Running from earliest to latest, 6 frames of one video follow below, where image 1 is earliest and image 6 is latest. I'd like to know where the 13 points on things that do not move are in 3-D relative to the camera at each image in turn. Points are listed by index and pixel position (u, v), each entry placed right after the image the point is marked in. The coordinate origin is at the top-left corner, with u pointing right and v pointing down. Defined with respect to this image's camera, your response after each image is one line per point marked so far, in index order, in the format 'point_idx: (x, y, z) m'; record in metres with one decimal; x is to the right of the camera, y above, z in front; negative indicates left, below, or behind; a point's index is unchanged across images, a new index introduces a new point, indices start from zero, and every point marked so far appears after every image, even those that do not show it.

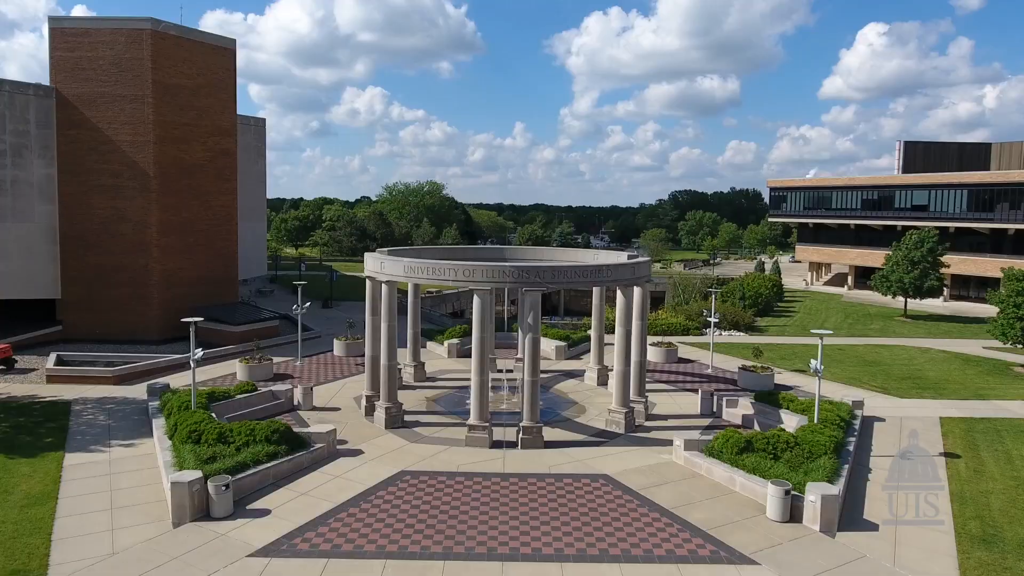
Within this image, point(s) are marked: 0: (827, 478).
0: (+10.0, -6.0, +19.3) m
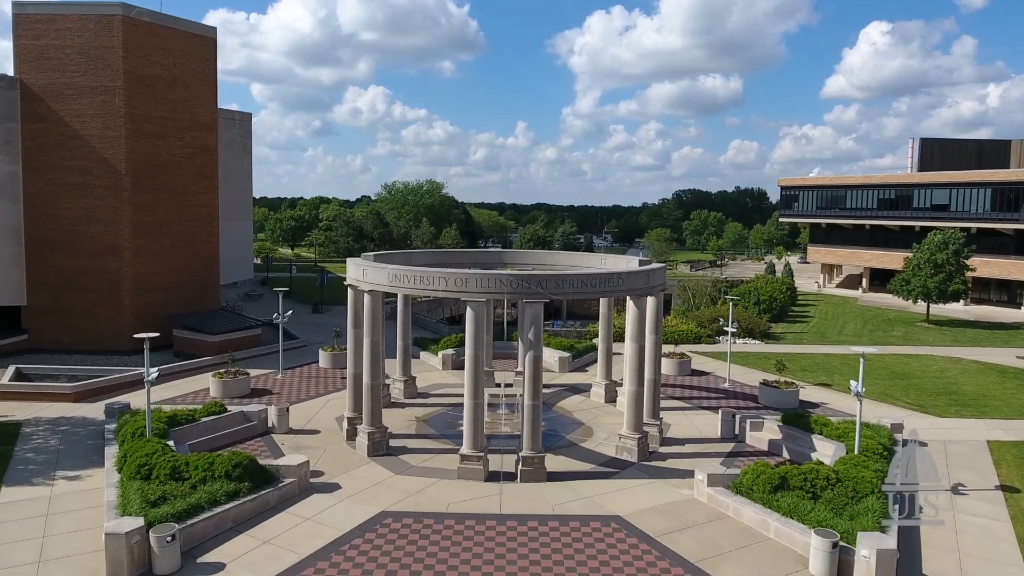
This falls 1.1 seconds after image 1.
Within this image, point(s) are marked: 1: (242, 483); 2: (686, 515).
0: (+9.9, -6.4, +16.4) m
1: (-8.1, -5.9, +18.2) m
2: (+5.3, -6.9, +18.4) m
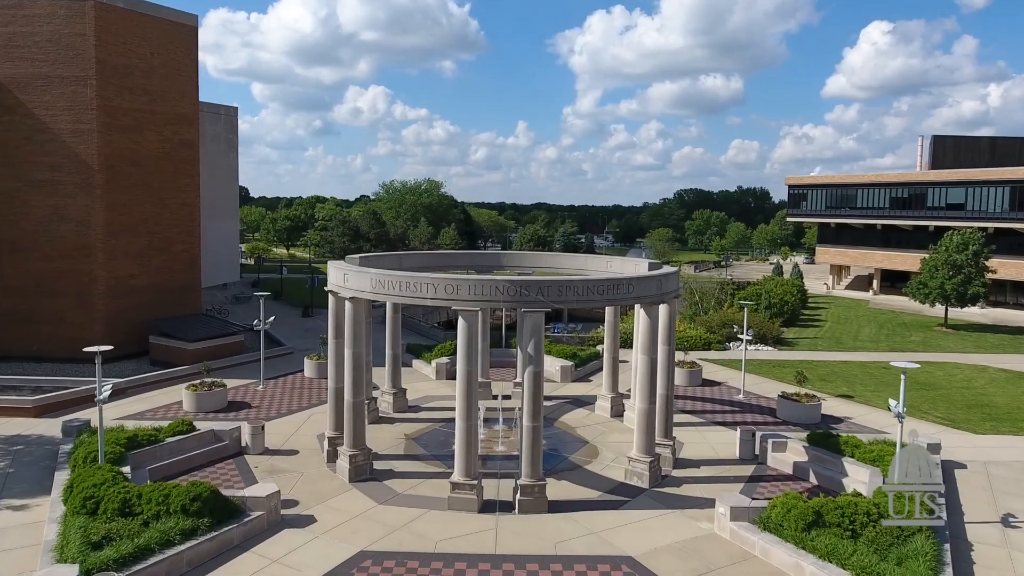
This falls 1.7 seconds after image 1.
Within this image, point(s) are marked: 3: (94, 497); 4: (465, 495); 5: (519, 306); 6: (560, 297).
0: (+9.8, -6.7, +14.2) m
1: (-8.2, -6.1, +16.0) m
2: (+5.2, -7.1, +16.1) m
3: (-11.3, -5.6, +16.4) m
4: (-1.4, -6.3, +18.4) m
5: (+0.2, -0.5, +17.8) m
6: (+1.4, -0.2, +18.0) m
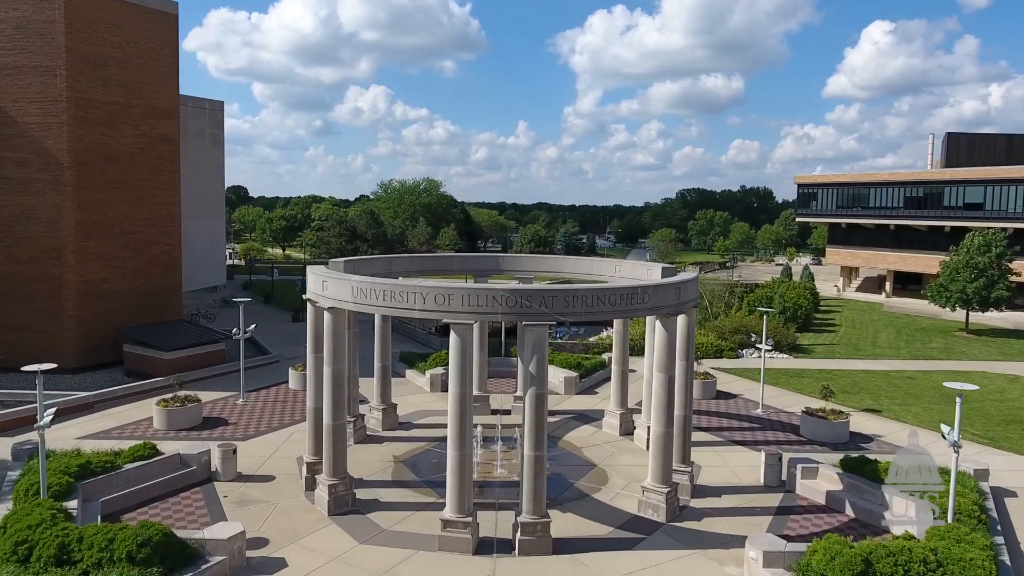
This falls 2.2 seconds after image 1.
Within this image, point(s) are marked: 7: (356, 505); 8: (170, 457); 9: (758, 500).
0: (+9.8, -6.9, +12.0) m
1: (-8.2, -6.3, +13.7) m
2: (+5.2, -7.4, +13.9) m
3: (-11.3, -5.9, +14.2) m
4: (-1.4, -6.5, +16.1) m
5: (+0.2, -0.8, +15.6) m
6: (+1.4, -0.5, +15.8) m
7: (-4.7, -6.6, +18.4) m
8: (-11.0, -5.4, +19.5) m
9: (+7.8, -6.7, +19.2) m
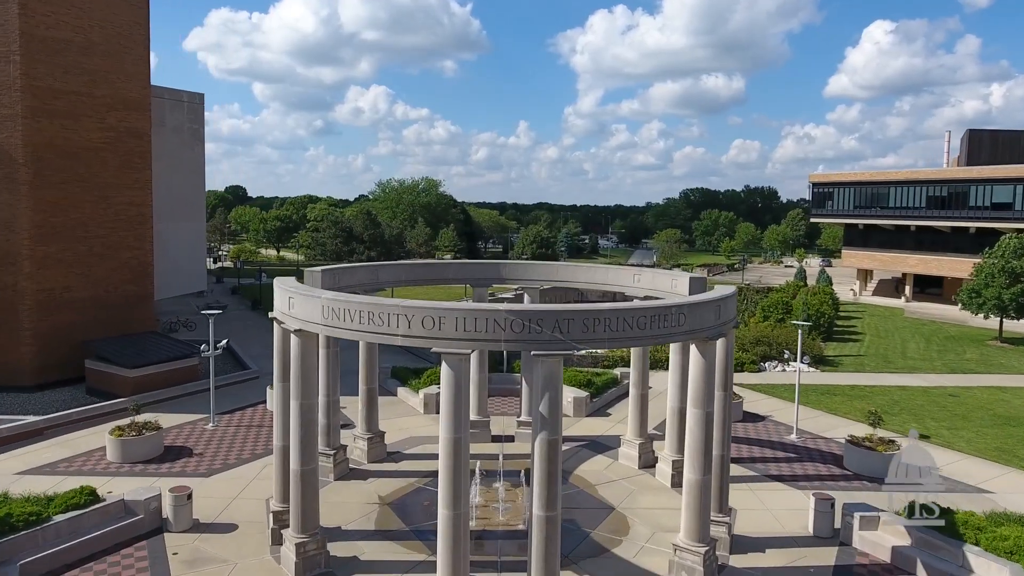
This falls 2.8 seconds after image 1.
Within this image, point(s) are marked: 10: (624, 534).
0: (+10.0, -7.4, +8.9) m
1: (-8.1, -6.8, +10.7) m
2: (+5.3, -7.8, +10.8) m
3: (-11.2, -6.3, +11.1) m
4: (-1.3, -7.0, +13.1) m
5: (+0.3, -1.2, +12.5) m
6: (+1.5, -0.9, +12.8) m
7: (-4.6, -7.0, +15.4) m
8: (-10.9, -5.9, +16.4) m
9: (+7.9, -7.1, +16.2) m
10: (+3.2, -7.0, +17.1) m
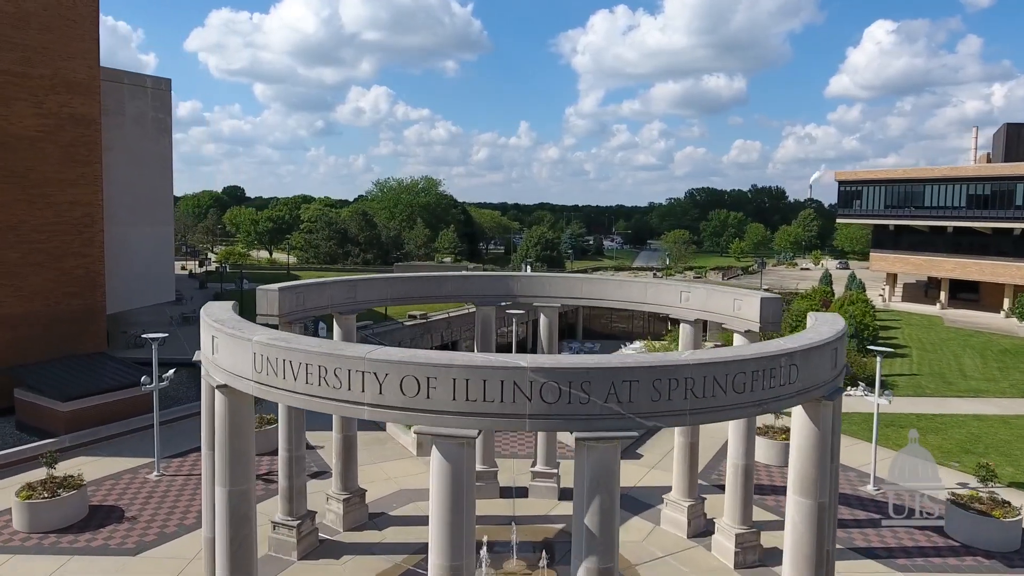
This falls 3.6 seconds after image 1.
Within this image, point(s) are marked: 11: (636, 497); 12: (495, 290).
0: (+10.3, -7.9, +4.3) m
1: (-7.7, -7.4, +6.1) m
2: (+5.7, -8.4, +6.2) m
3: (-10.8, -6.9, +6.6) m
4: (-0.9, -7.5, +8.5) m
5: (+0.7, -1.8, +8.0) m
6: (+1.9, -1.5, +8.2) m
7: (-4.2, -7.6, +10.8) m
8: (-10.5, -6.4, +11.9) m
9: (+8.3, -7.7, +11.6) m
10: (+3.6, -7.5, +12.6) m
11: (+3.9, -6.6, +19.2) m
12: (-0.5, -0.1, +18.8) m
